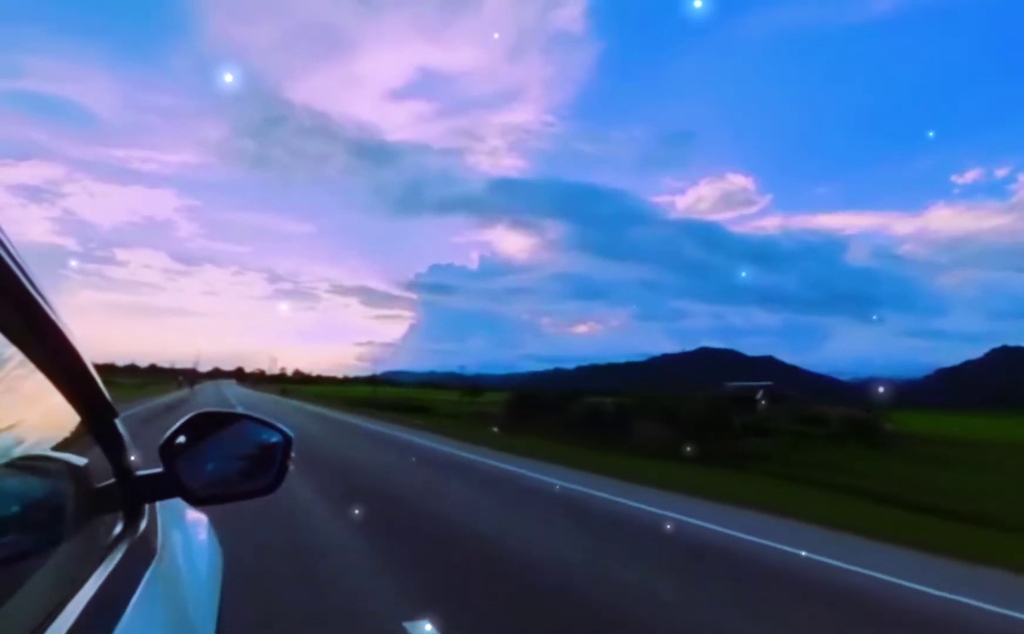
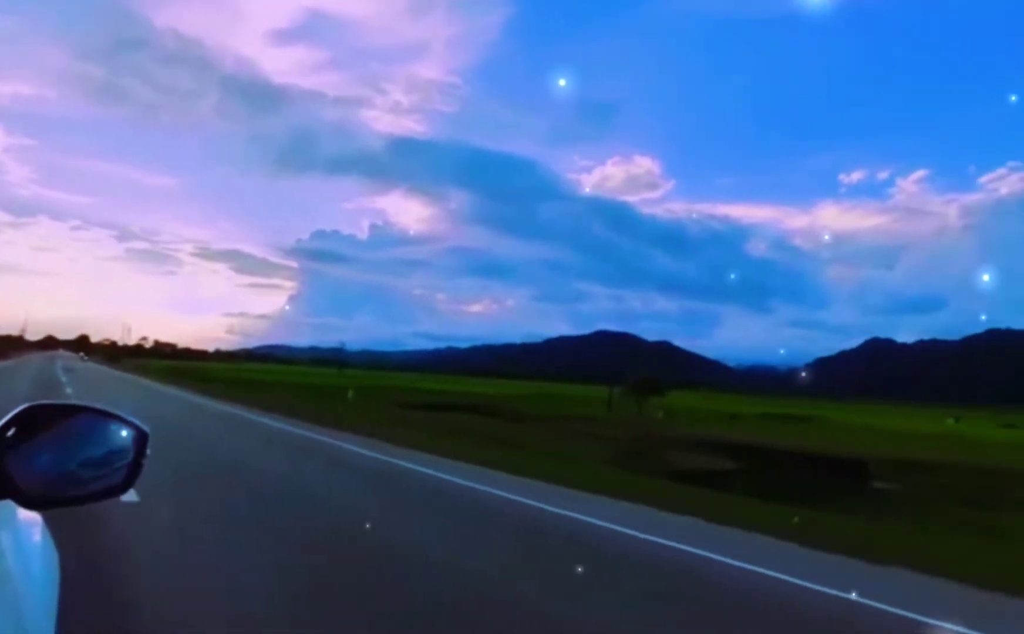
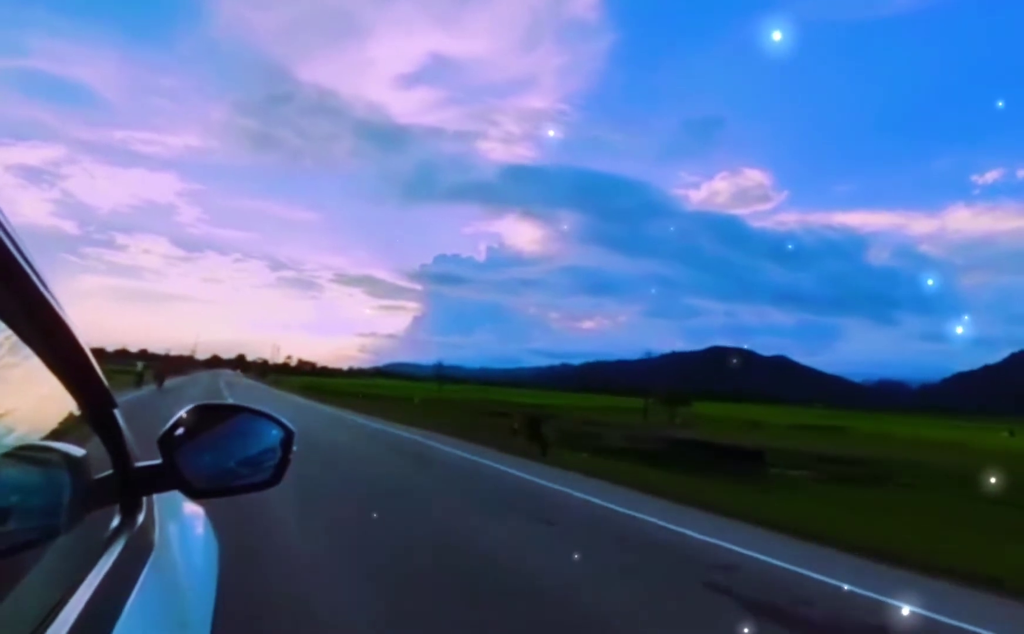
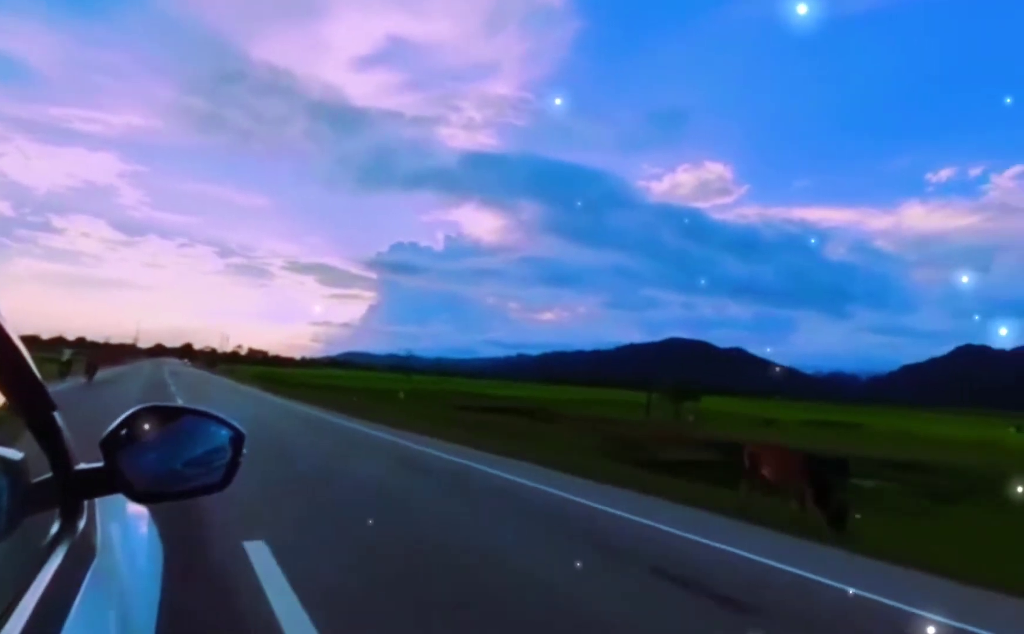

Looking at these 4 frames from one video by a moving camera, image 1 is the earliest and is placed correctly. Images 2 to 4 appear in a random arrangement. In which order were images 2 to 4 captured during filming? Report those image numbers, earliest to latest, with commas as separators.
3, 4, 2
